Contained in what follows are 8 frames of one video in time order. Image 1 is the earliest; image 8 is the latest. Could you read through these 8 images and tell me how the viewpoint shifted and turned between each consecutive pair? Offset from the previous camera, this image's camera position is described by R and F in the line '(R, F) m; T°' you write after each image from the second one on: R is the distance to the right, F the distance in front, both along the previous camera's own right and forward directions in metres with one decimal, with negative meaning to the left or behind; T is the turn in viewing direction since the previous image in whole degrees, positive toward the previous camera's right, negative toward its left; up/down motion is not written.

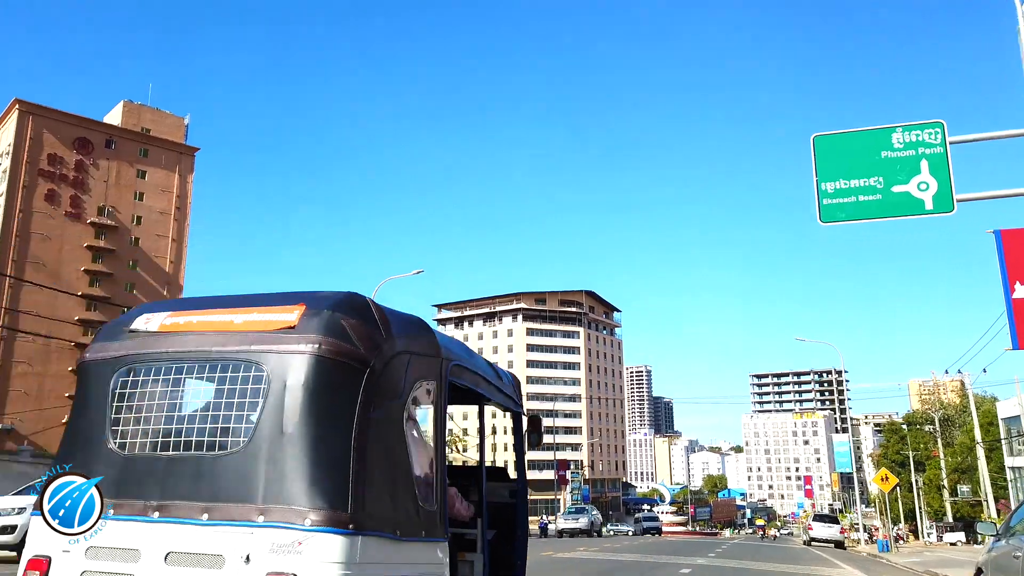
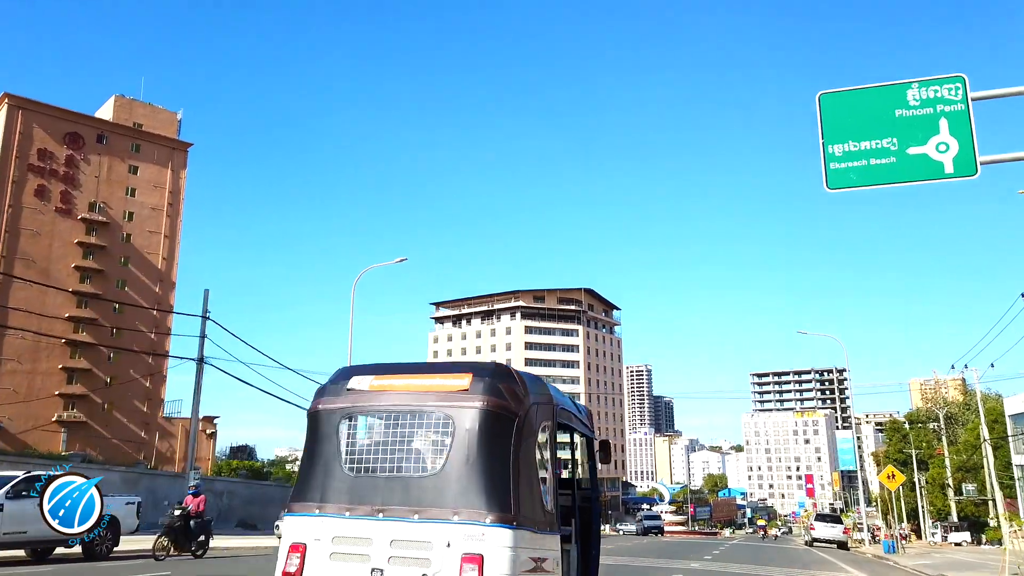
(+0.3, +0.9) m; 0°
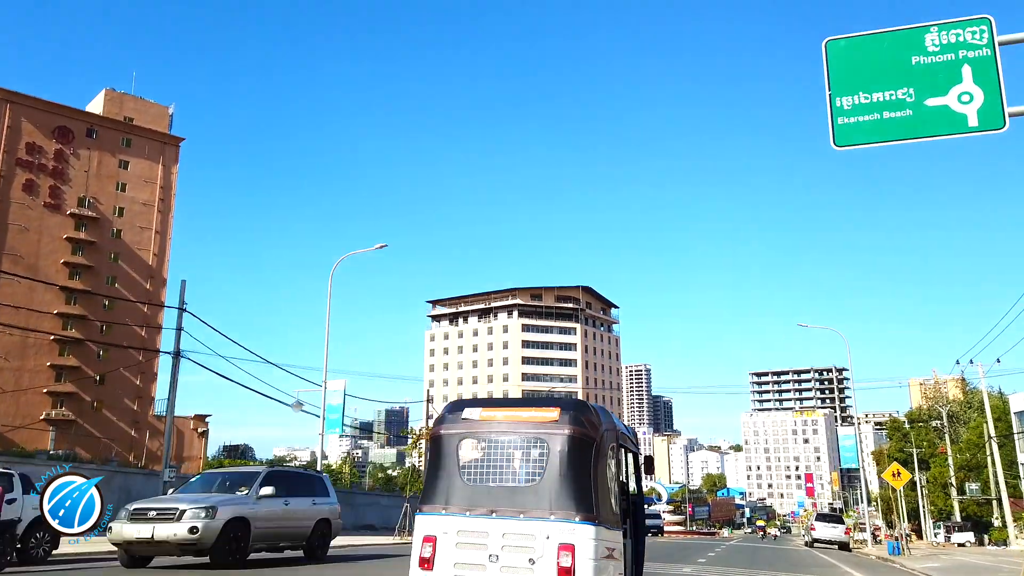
(+0.3, +0.9) m; 0°
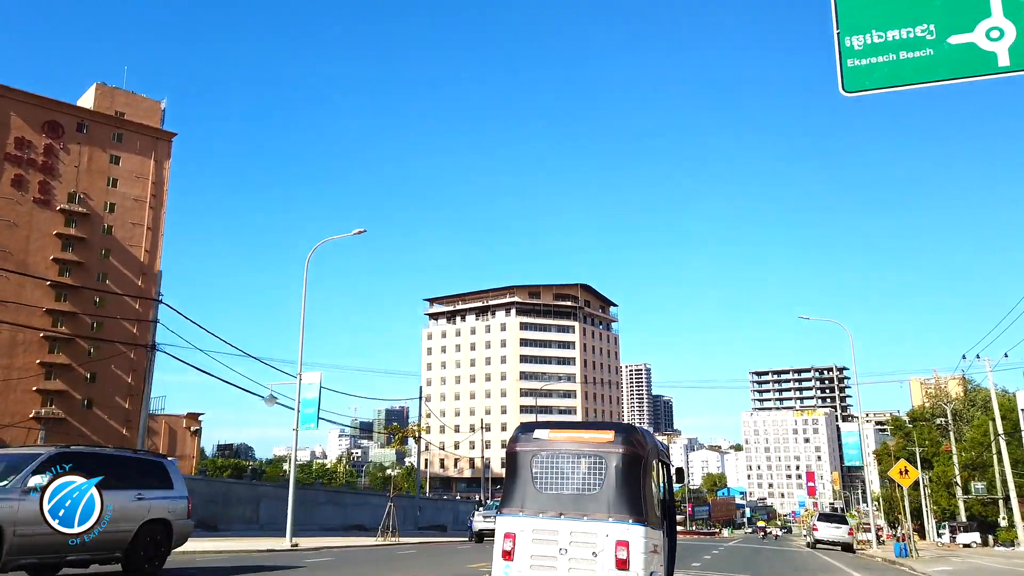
(+0.3, +0.9) m; 0°
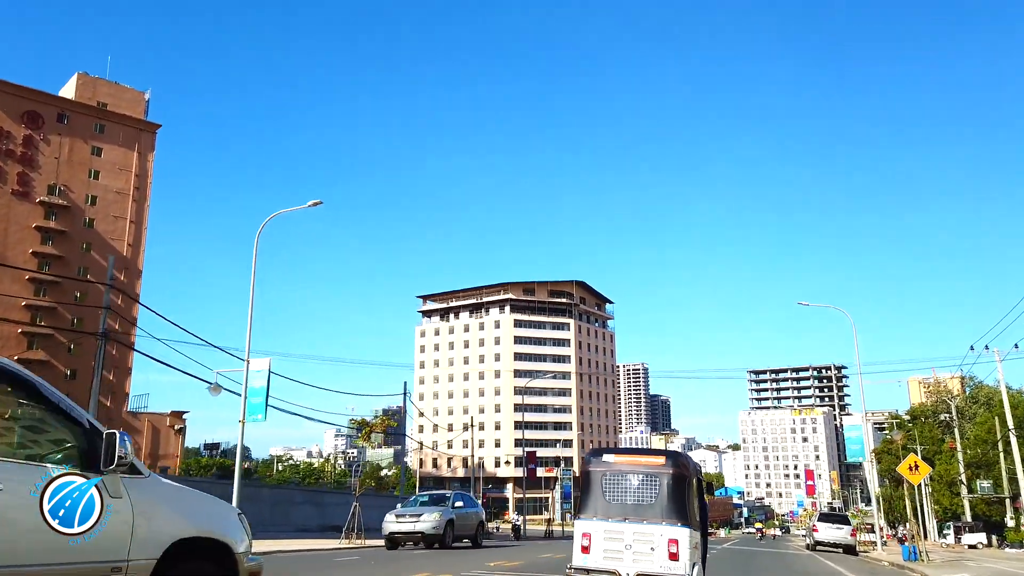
(+0.5, +1.4) m; 0°
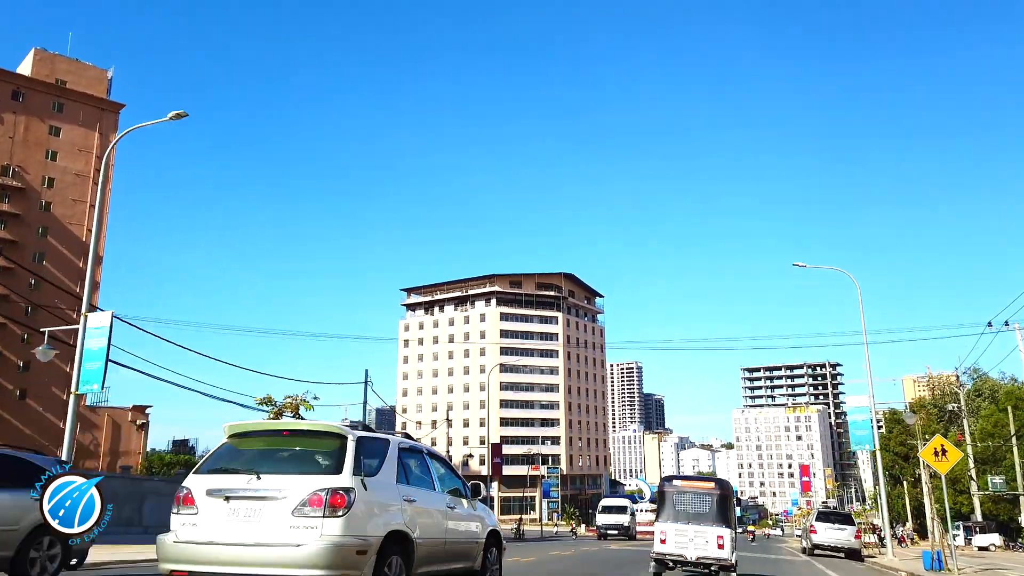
(+1.1, +3.0) m; 0°
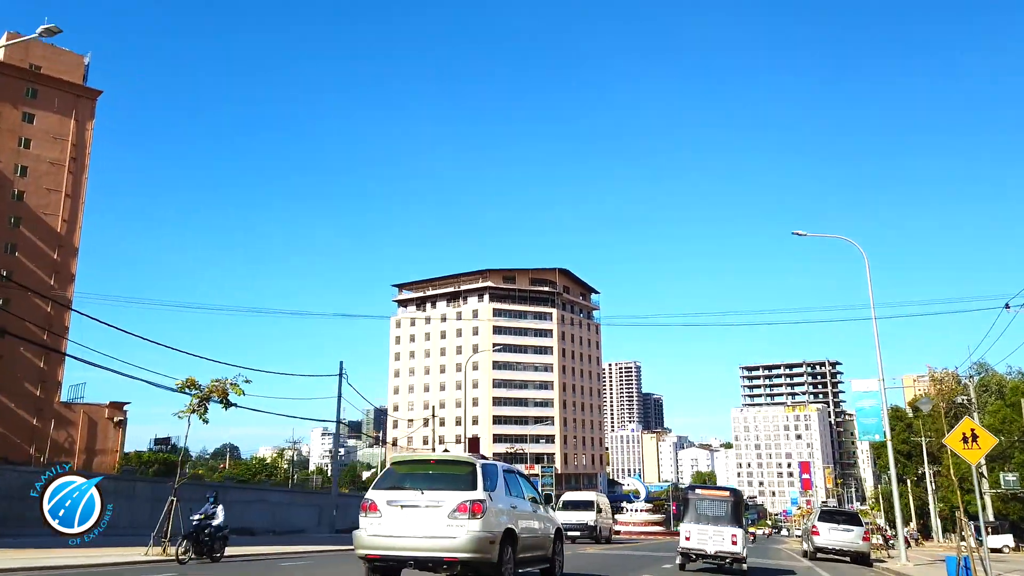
(+0.7, +1.9) m; 0°
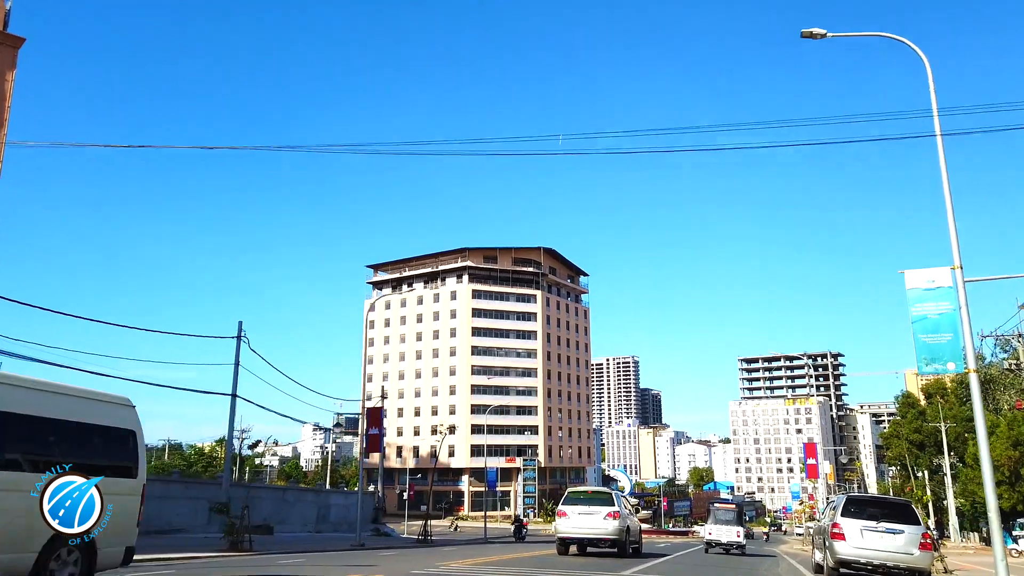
(+2.2, +6.2) m; 0°
